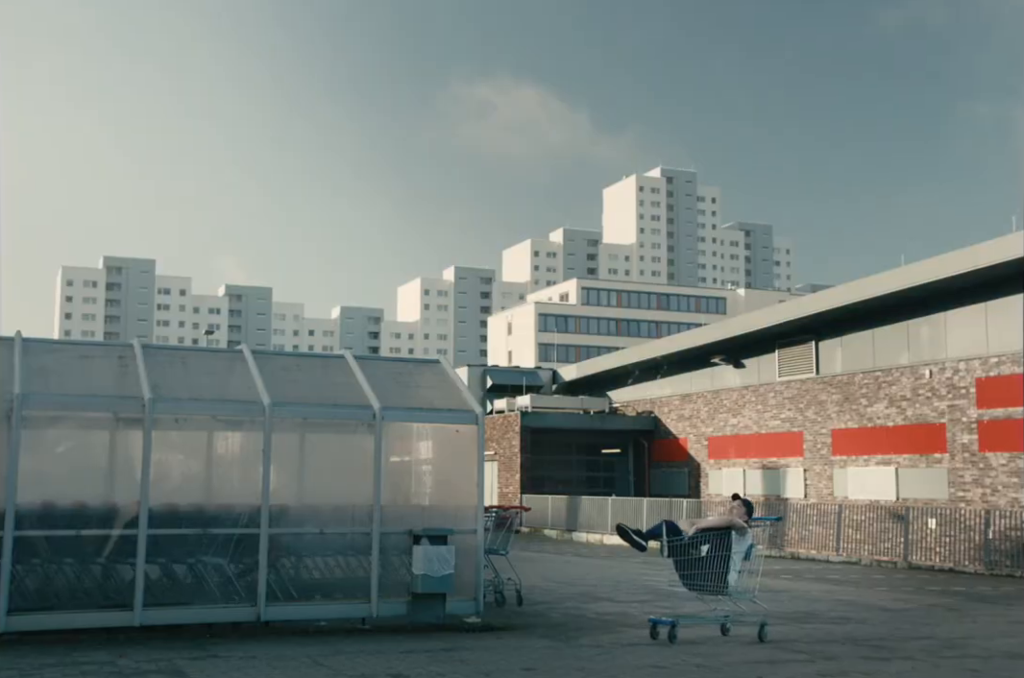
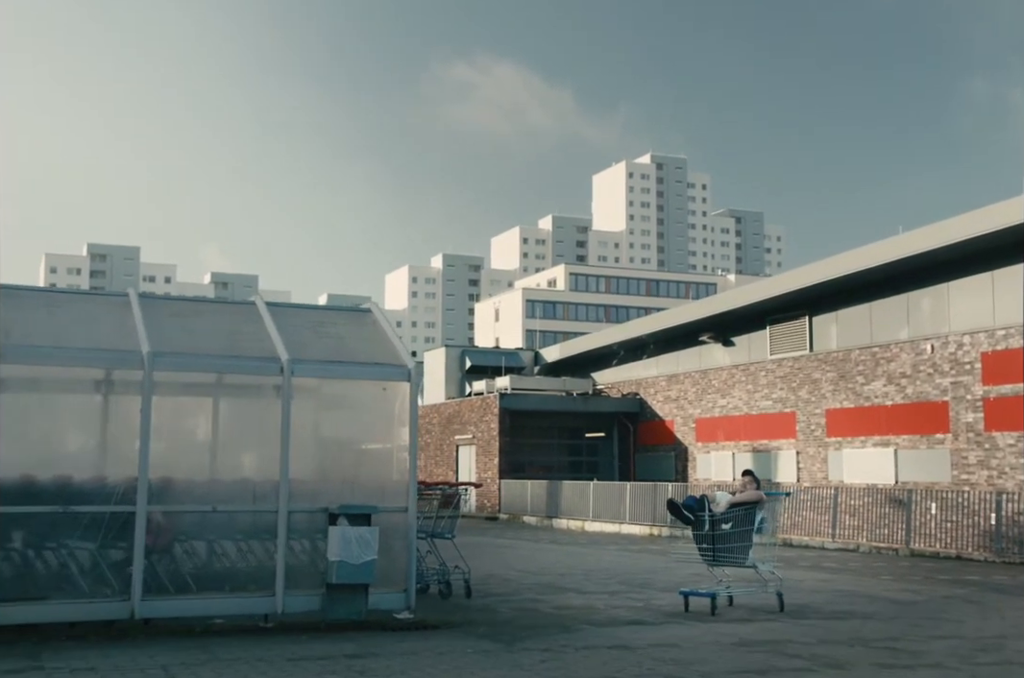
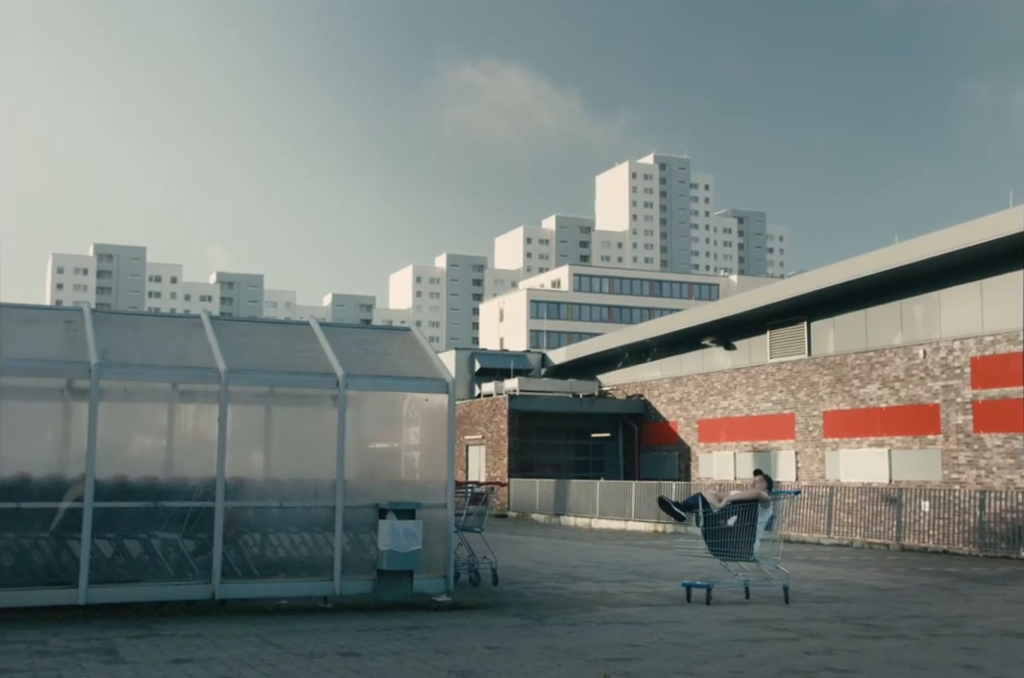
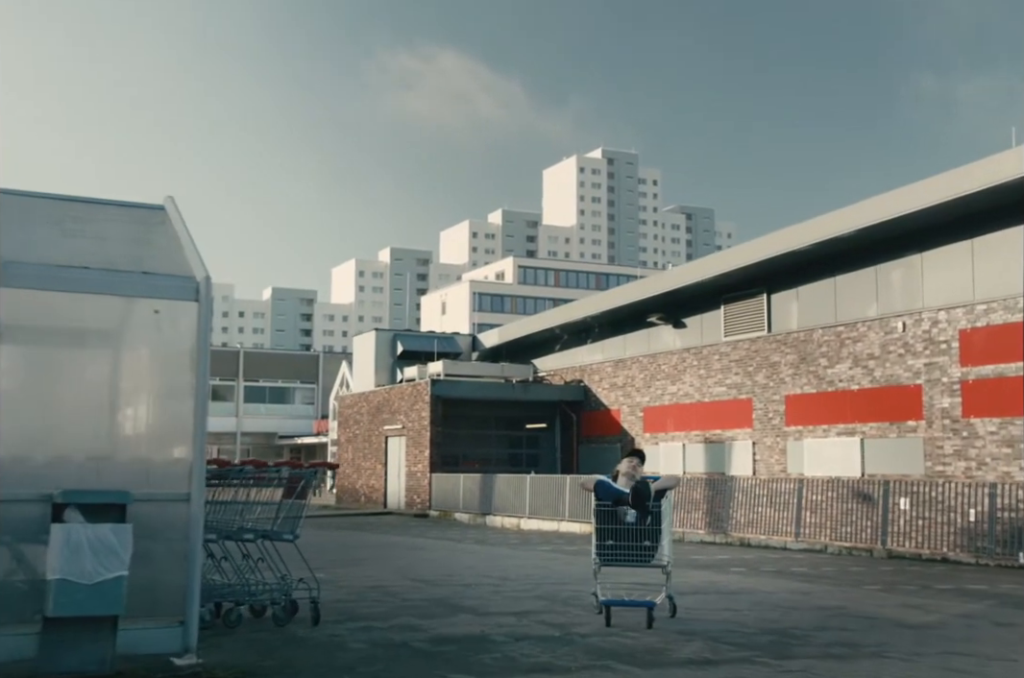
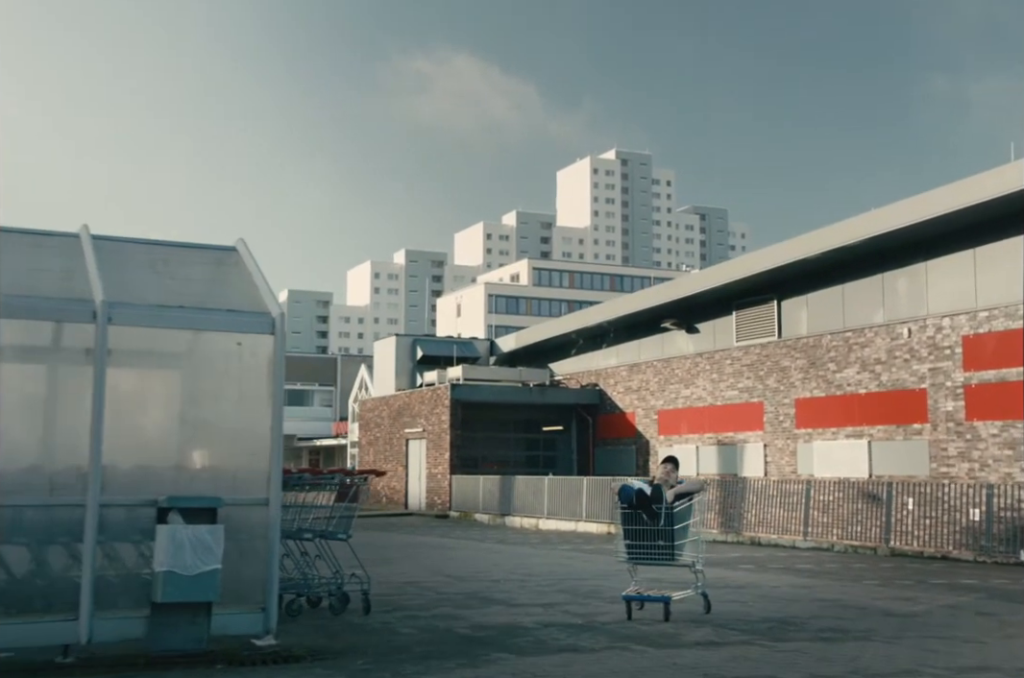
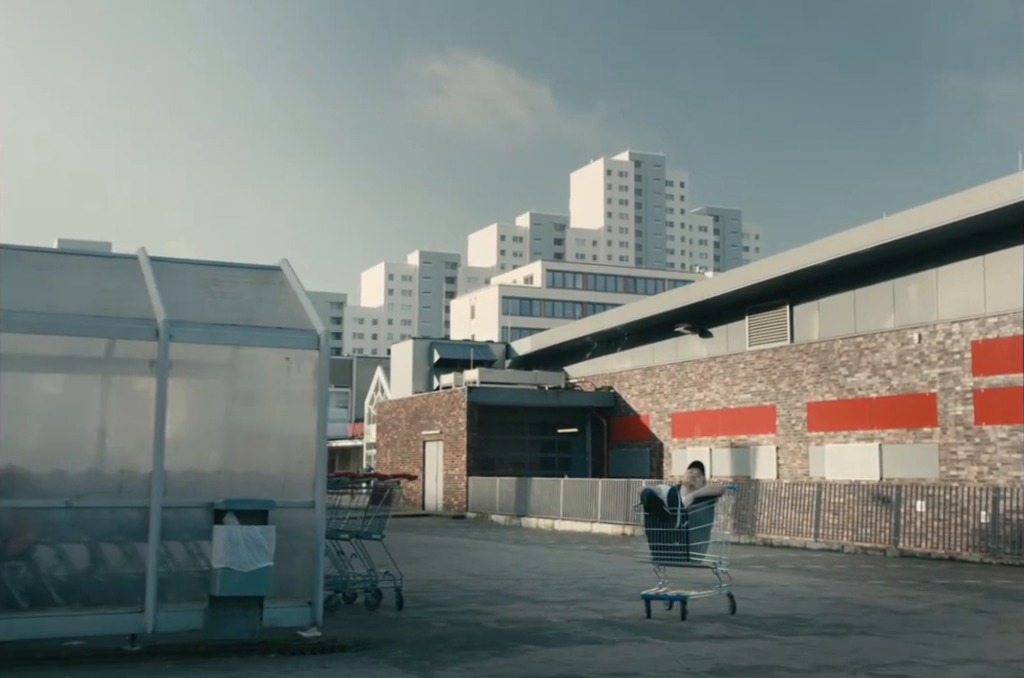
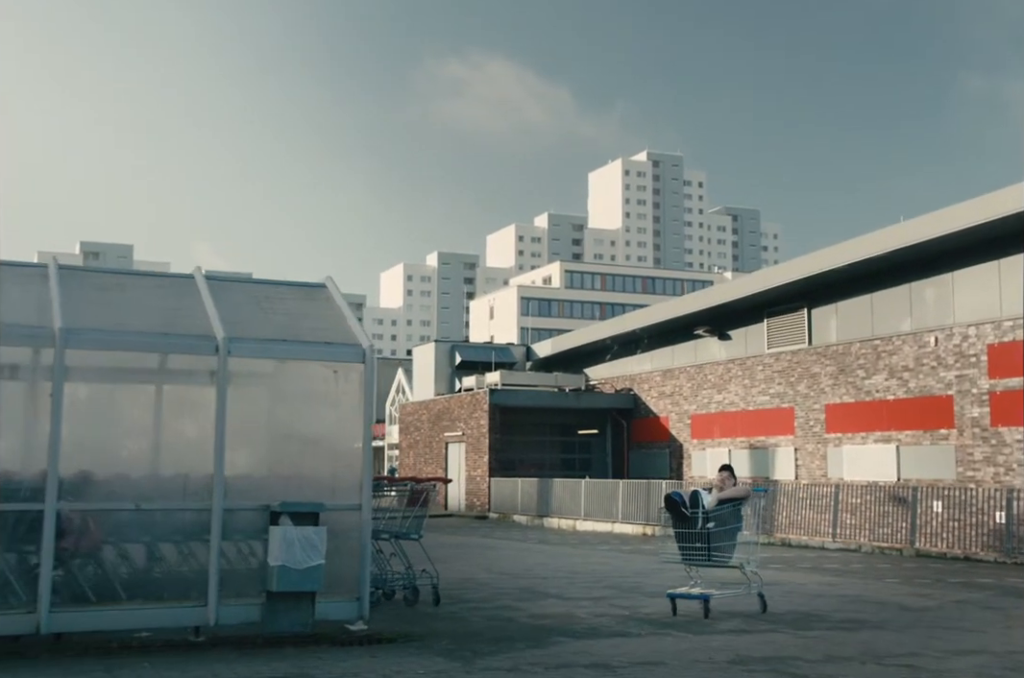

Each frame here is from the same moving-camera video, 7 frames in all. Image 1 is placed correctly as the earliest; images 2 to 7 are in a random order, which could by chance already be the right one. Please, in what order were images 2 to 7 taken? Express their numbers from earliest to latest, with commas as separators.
3, 2, 7, 6, 5, 4
